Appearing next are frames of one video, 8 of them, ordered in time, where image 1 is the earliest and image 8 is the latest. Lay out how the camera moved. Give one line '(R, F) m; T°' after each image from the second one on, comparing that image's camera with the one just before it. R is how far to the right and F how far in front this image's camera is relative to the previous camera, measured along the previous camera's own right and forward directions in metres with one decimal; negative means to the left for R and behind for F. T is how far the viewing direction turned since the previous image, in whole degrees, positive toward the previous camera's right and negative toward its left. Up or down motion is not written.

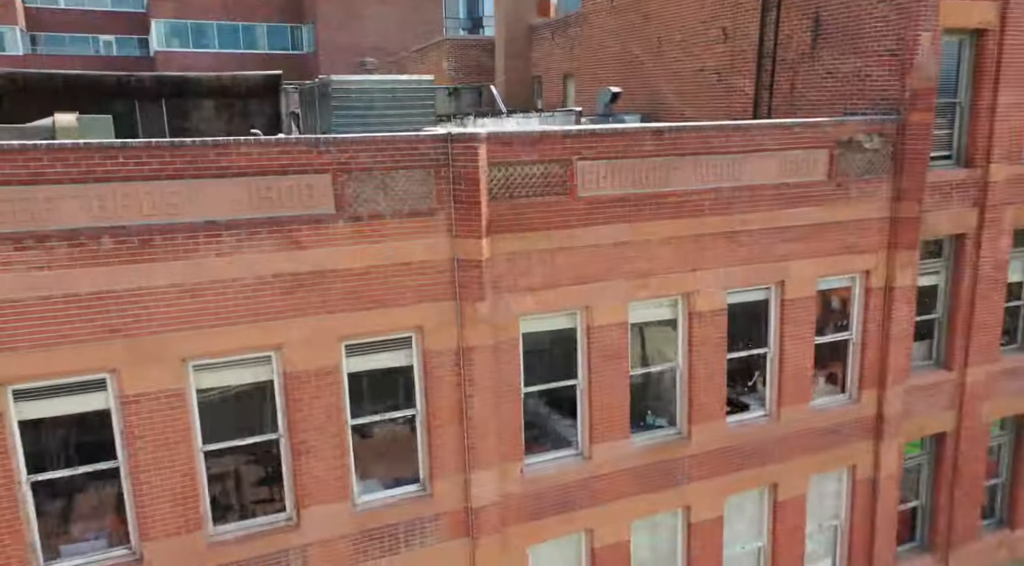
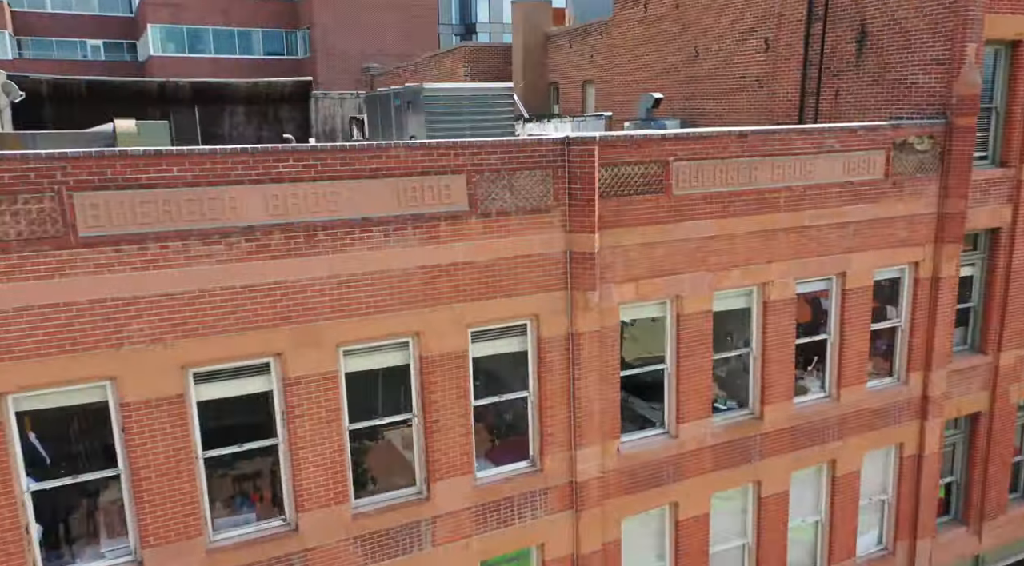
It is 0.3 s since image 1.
(-1.6, -0.8) m; +2°
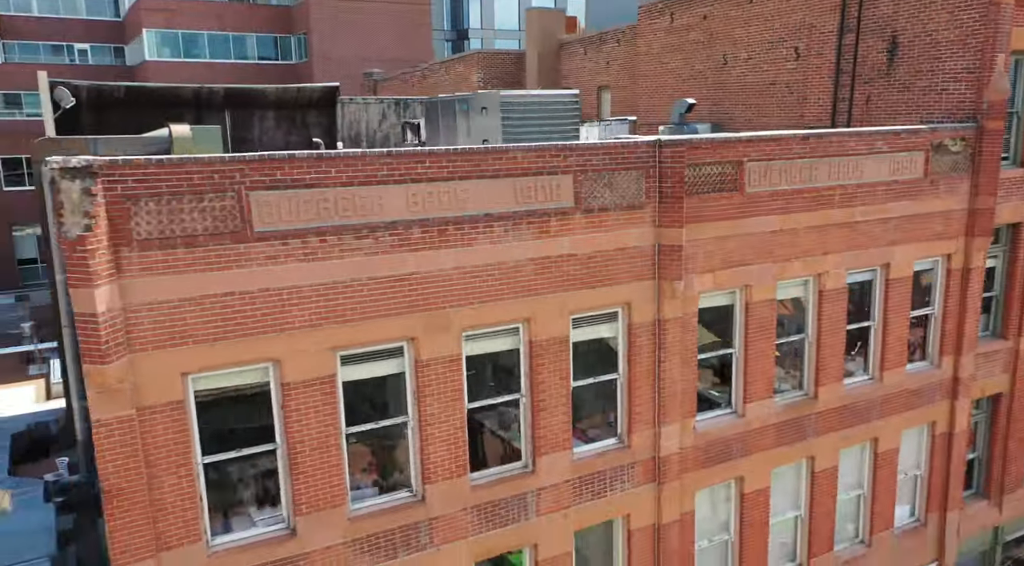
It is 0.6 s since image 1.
(-1.6, -0.8) m; +2°
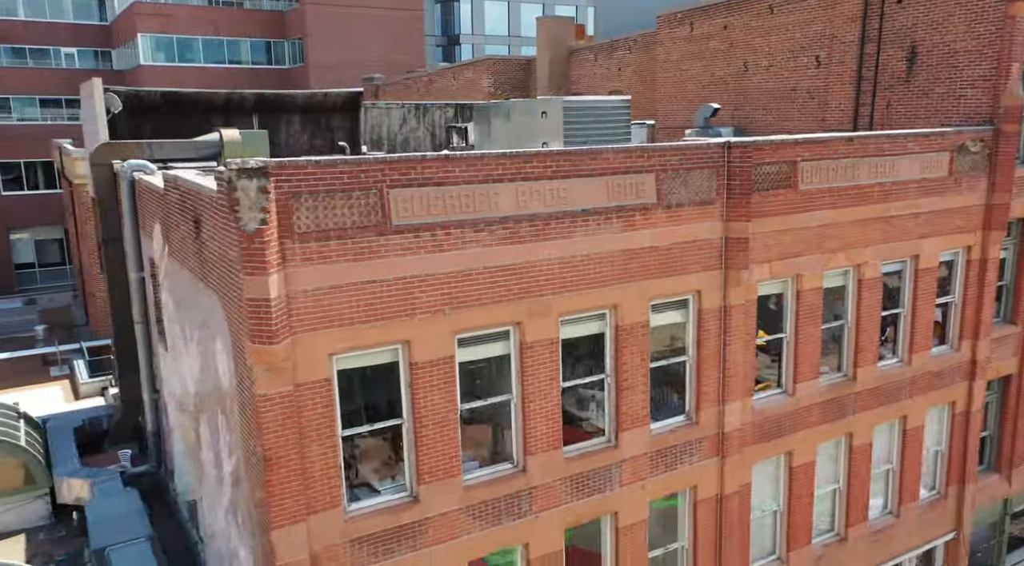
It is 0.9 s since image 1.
(-1.5, -0.9) m; +2°
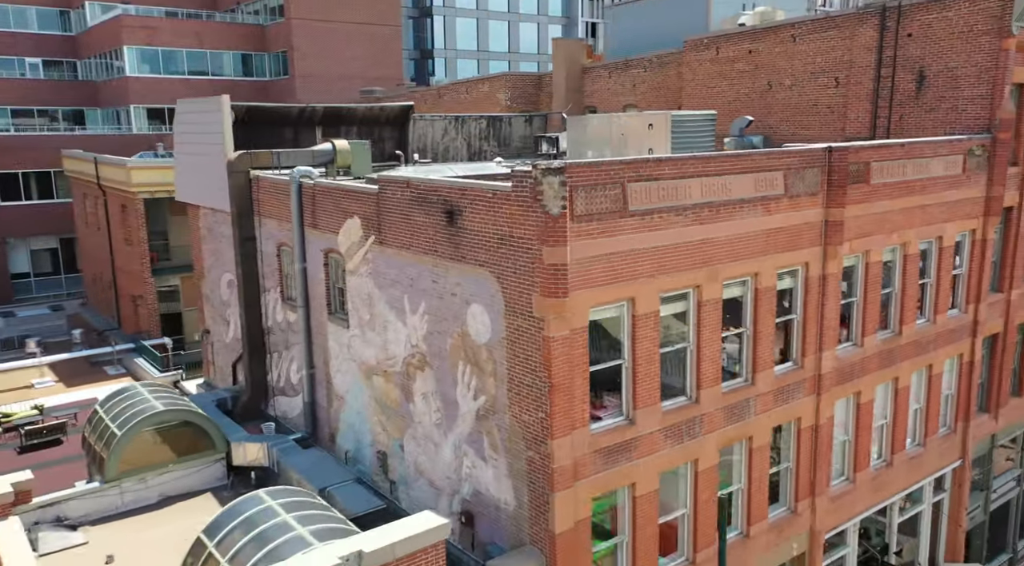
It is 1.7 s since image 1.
(-4.2, -2.7) m; +6°
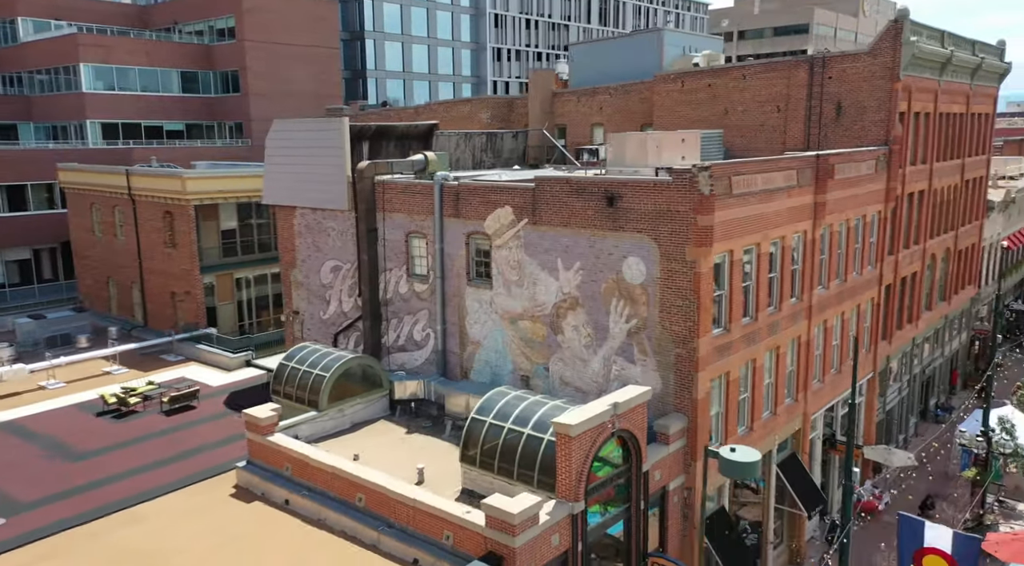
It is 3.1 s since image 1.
(-7.1, -5.7) m; +12°
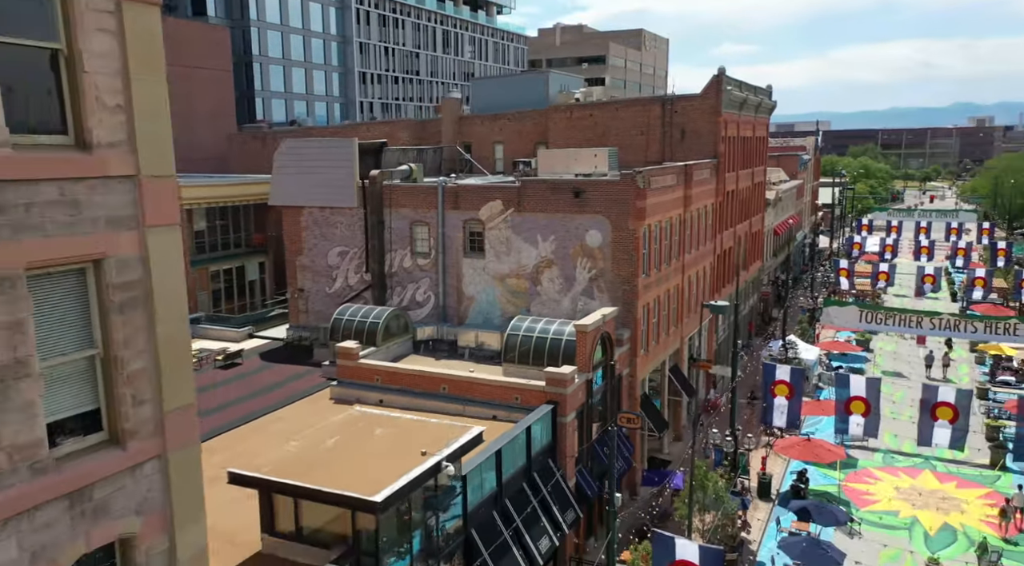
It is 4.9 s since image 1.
(-7.7, -9.1) m; +15°
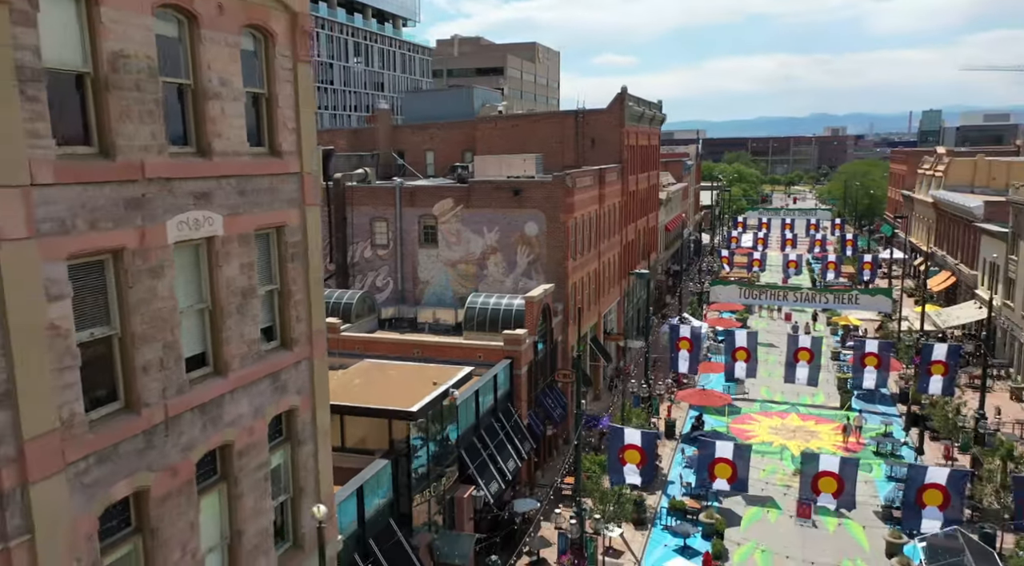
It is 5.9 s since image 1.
(-2.8, -6.0) m; +8°
